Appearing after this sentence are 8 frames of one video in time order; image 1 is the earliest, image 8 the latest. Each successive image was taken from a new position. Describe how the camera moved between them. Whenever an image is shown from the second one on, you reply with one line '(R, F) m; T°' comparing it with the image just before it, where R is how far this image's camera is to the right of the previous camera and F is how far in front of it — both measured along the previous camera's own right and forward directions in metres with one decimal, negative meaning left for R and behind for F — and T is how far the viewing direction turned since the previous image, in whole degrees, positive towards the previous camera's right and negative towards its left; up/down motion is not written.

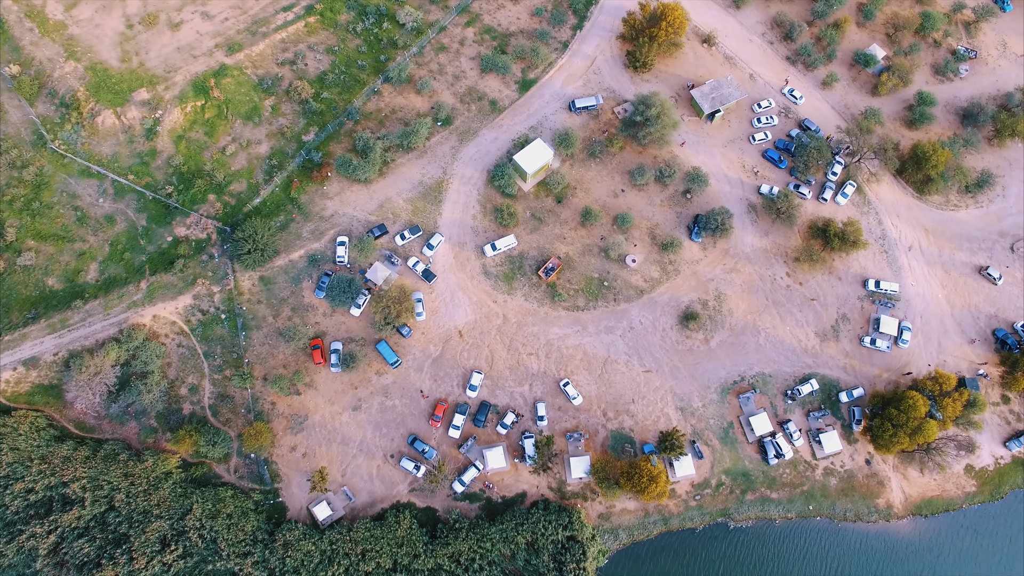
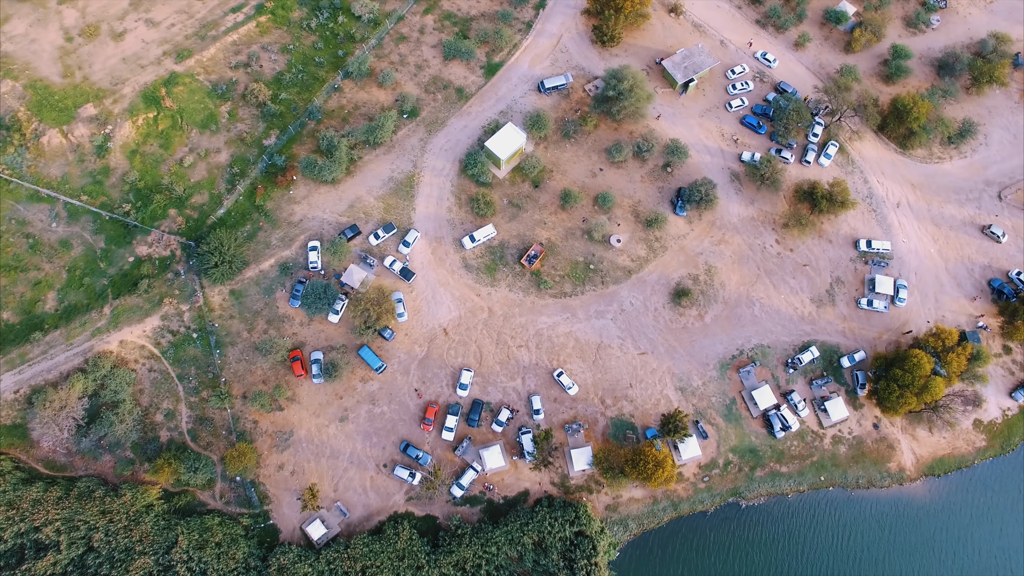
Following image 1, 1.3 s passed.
(+0.2, +2.0) m; +1°
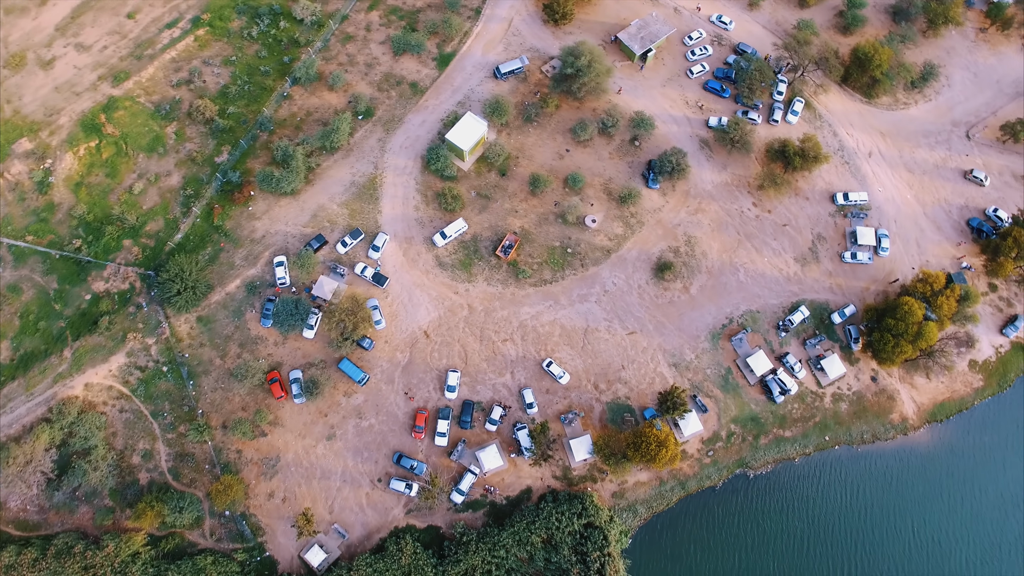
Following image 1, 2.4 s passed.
(+0.1, +1.6) m; +2°
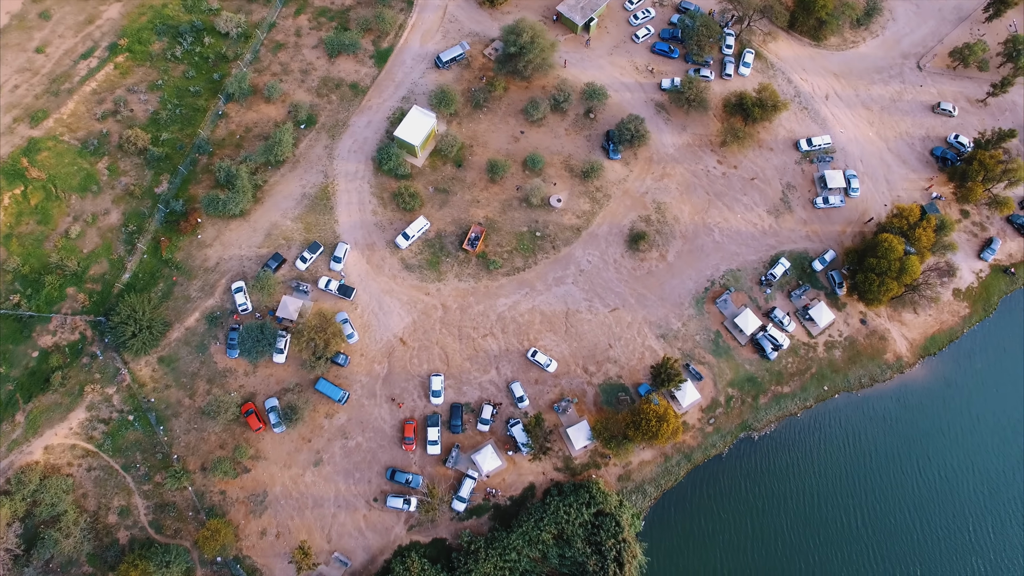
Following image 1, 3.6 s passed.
(+0.1, +1.8) m; +2°
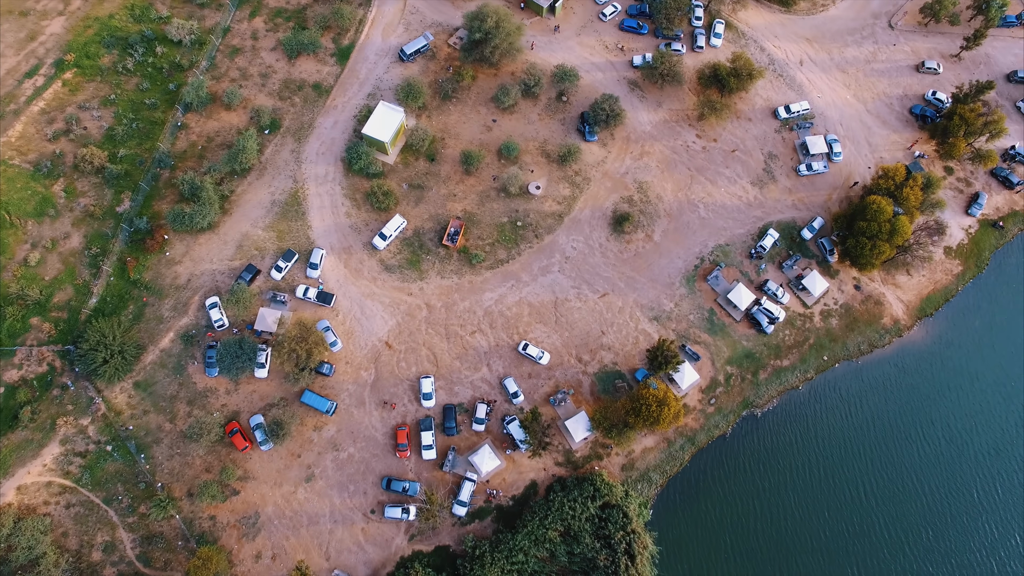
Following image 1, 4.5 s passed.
(0.0, +1.5) m; +1°
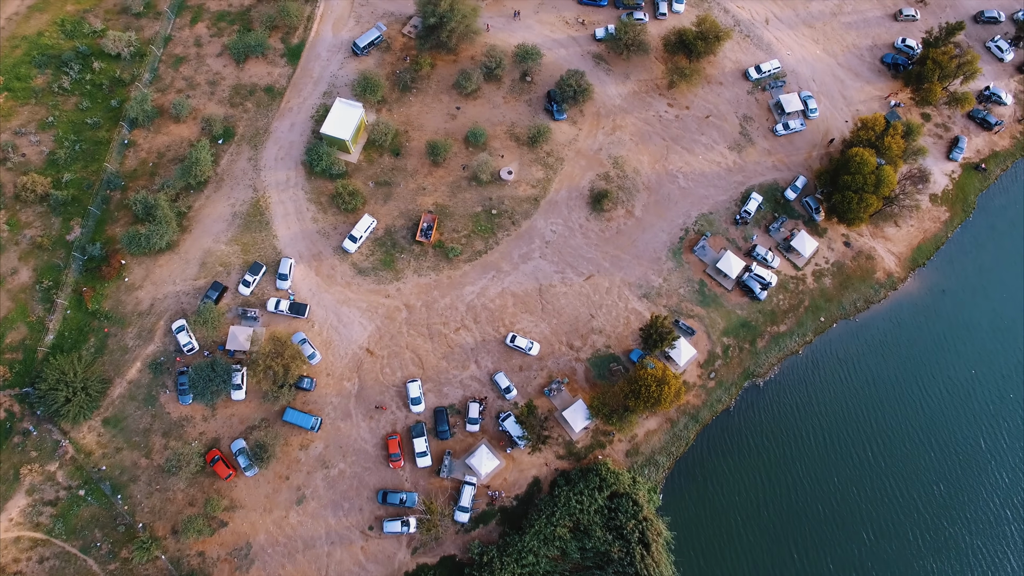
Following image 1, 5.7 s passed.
(0.0, +1.9) m; +1°
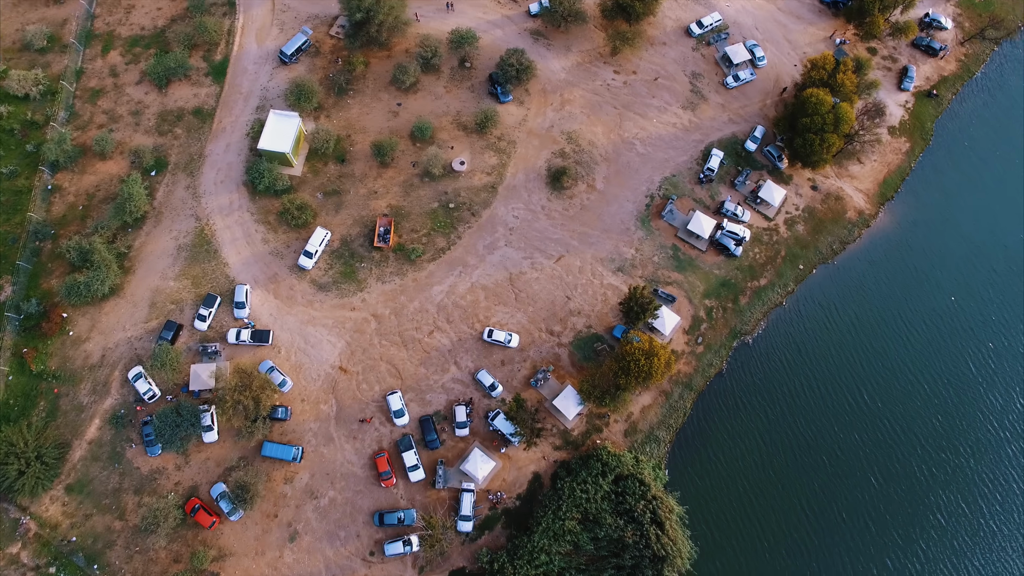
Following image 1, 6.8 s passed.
(+0.2, +1.7) m; +2°
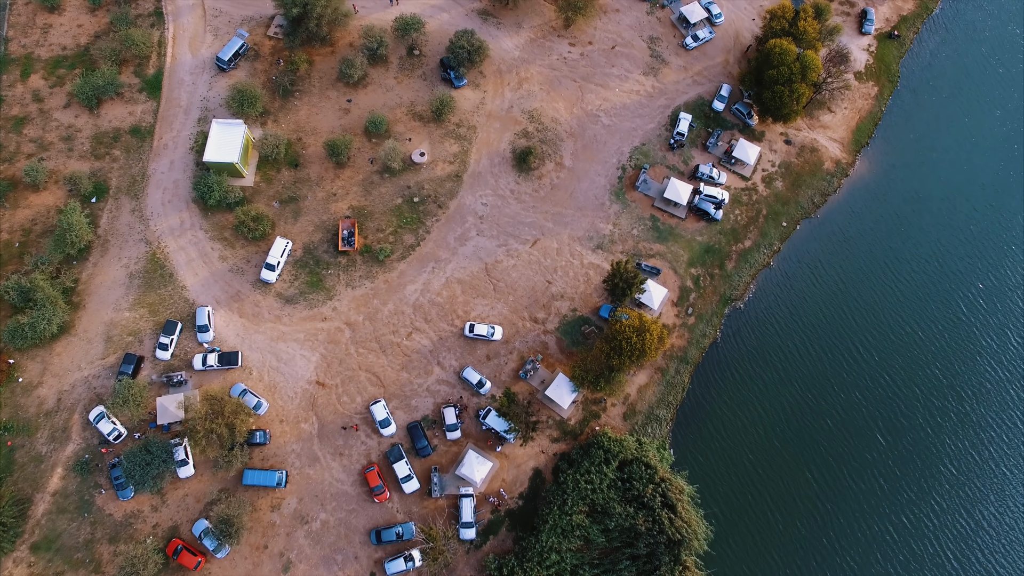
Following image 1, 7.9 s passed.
(0.0, +1.9) m; +2°
